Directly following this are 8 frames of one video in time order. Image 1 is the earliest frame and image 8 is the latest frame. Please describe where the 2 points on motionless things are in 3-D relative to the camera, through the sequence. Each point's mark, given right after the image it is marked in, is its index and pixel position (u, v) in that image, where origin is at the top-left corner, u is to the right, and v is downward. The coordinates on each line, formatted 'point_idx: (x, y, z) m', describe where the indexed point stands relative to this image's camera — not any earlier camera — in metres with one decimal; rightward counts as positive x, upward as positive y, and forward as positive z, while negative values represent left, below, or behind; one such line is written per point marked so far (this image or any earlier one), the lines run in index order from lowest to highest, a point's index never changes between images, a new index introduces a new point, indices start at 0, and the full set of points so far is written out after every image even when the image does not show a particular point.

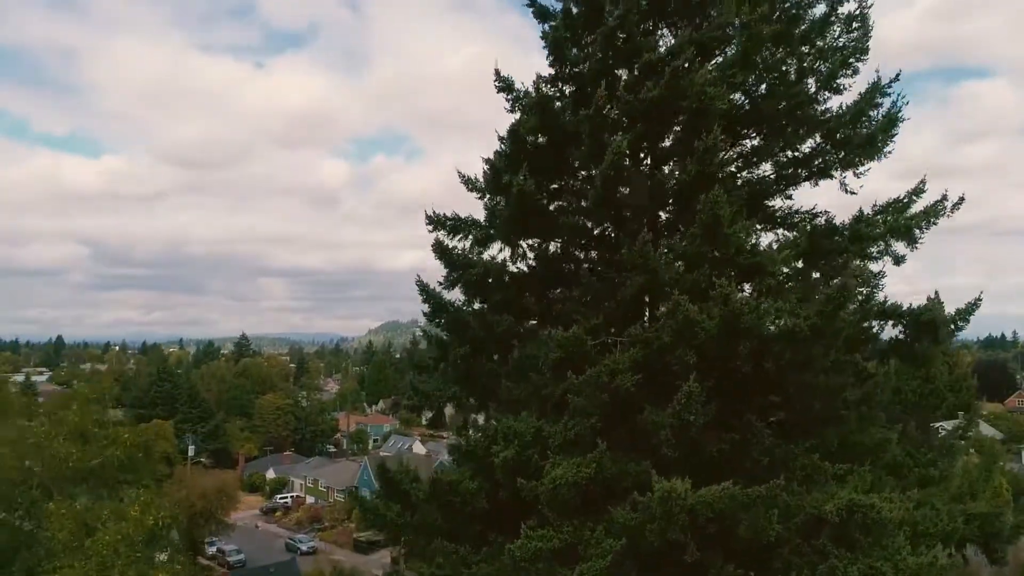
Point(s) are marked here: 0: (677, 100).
0: (+0.7, +0.8, +3.5) m
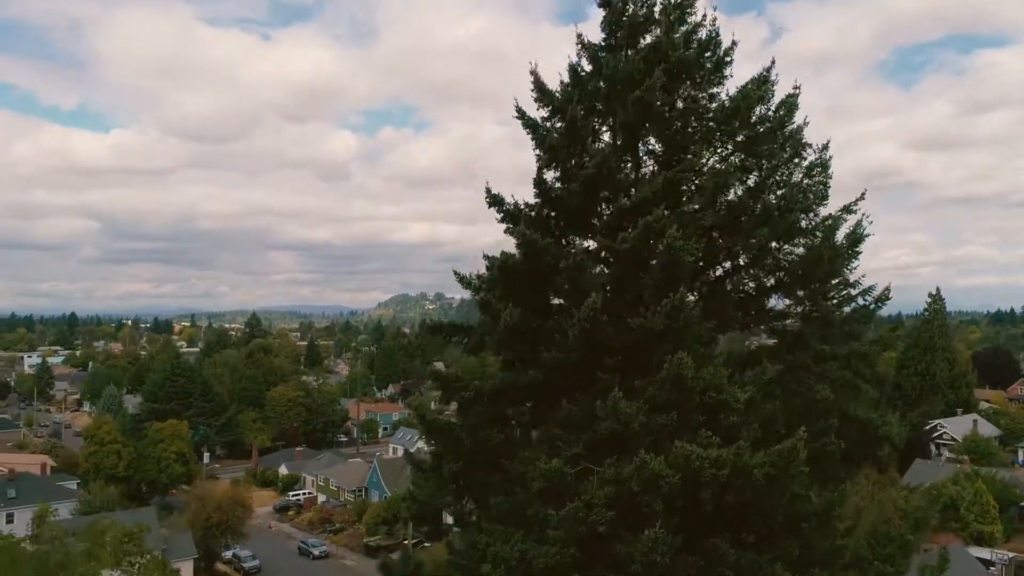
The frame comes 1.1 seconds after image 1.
0: (+0.6, +0.2, +3.9) m
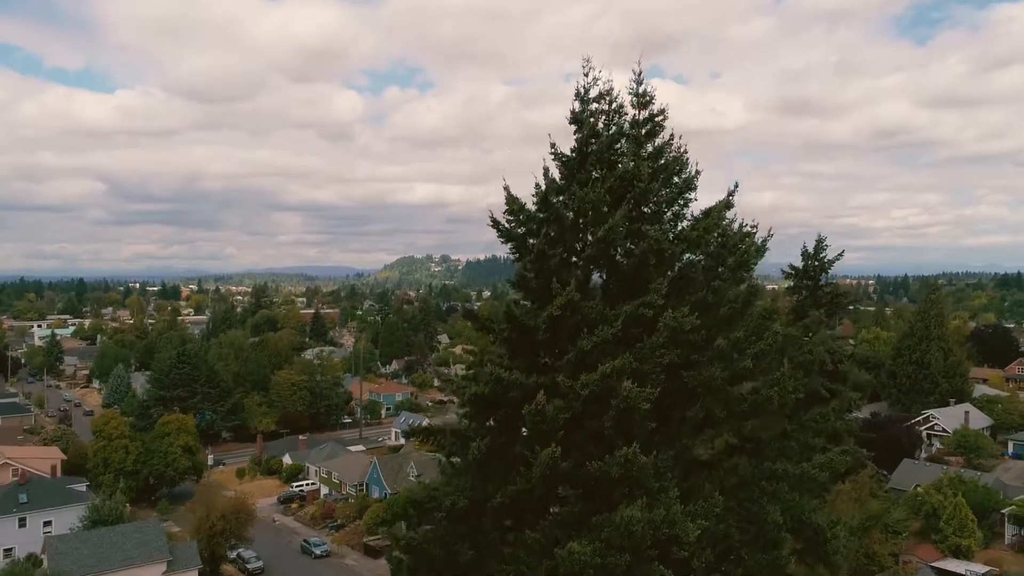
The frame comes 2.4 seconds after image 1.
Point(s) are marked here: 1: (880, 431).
0: (+0.5, -0.5, +4.1) m
1: (+6.9, -2.7, +16.1) m
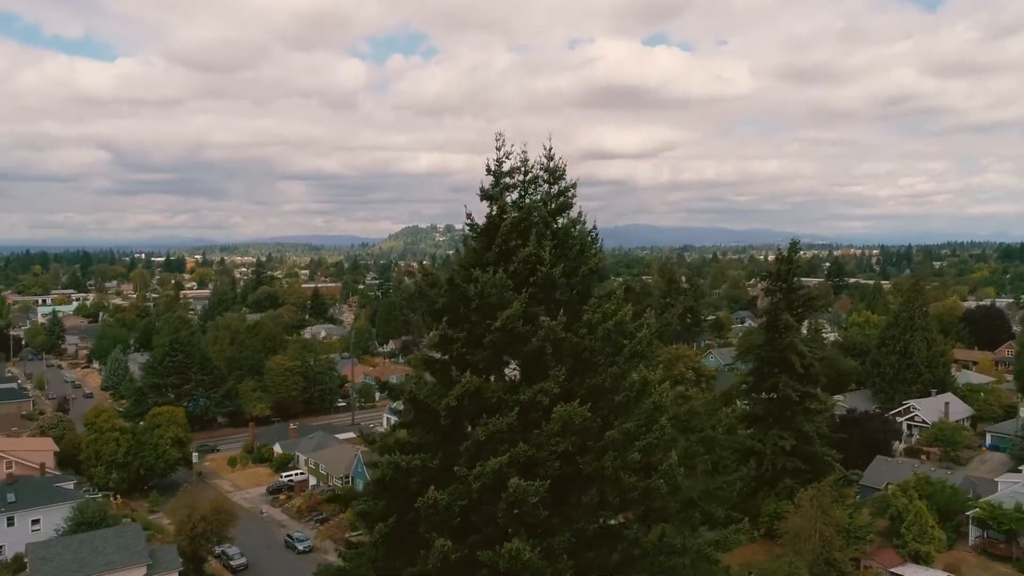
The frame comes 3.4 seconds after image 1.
0: (0.0, -1.0, +4.3) m
1: (+6.5, -2.6, +16.3) m
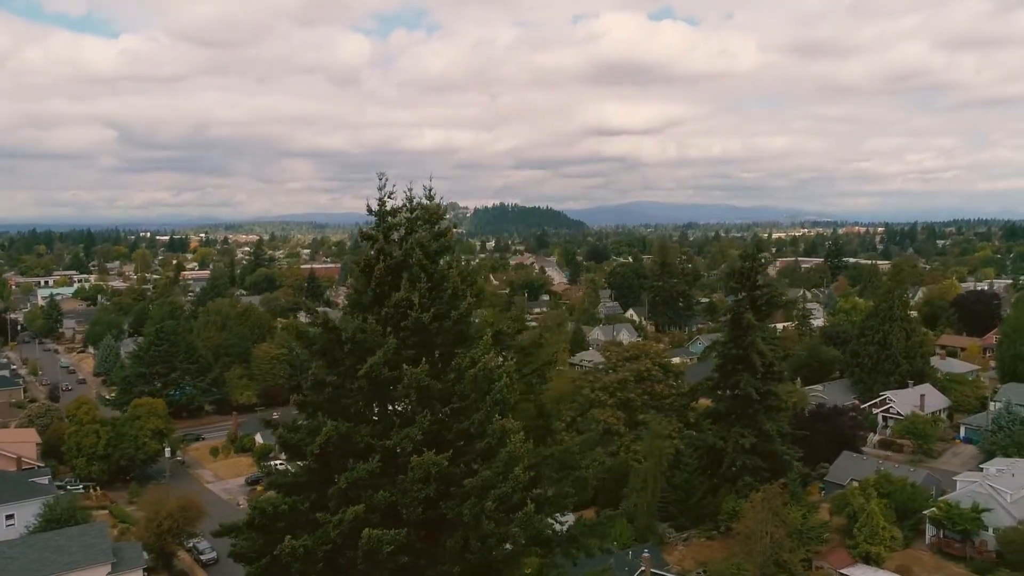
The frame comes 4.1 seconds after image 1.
0: (-0.8, -1.3, +4.4) m
1: (+6.0, -2.6, +16.4) m
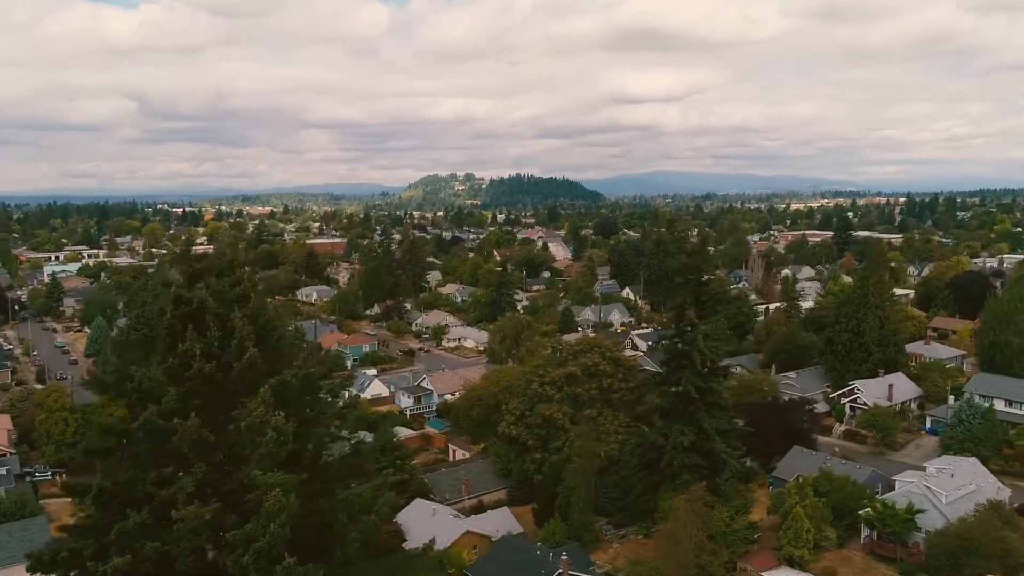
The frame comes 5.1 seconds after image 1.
0: (-2.1, -1.6, +4.5) m
1: (+5.0, -2.4, +16.3) m
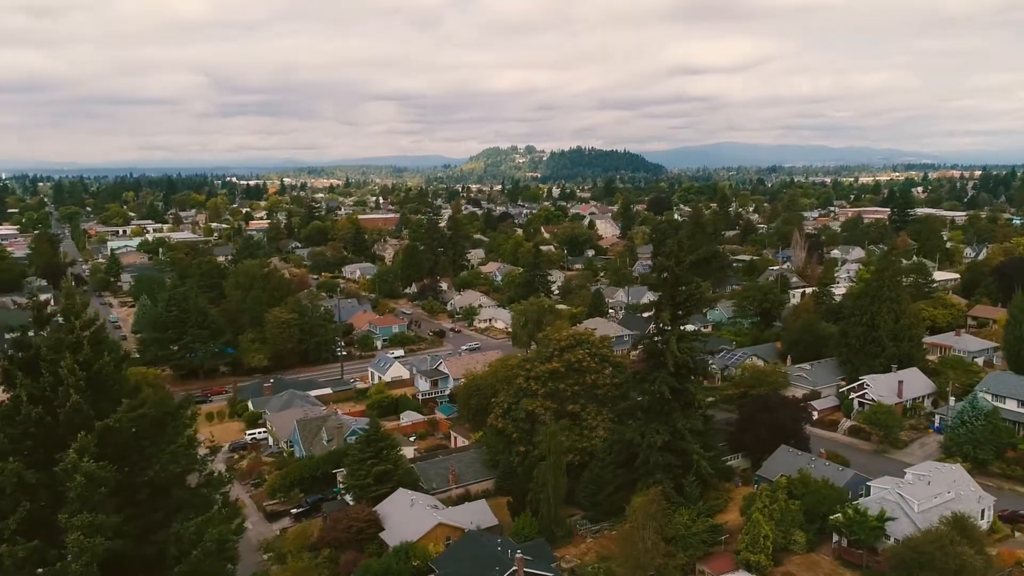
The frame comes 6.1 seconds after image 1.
0: (-3.2, -1.9, +5.0) m
1: (+4.8, -2.4, +16.3) m
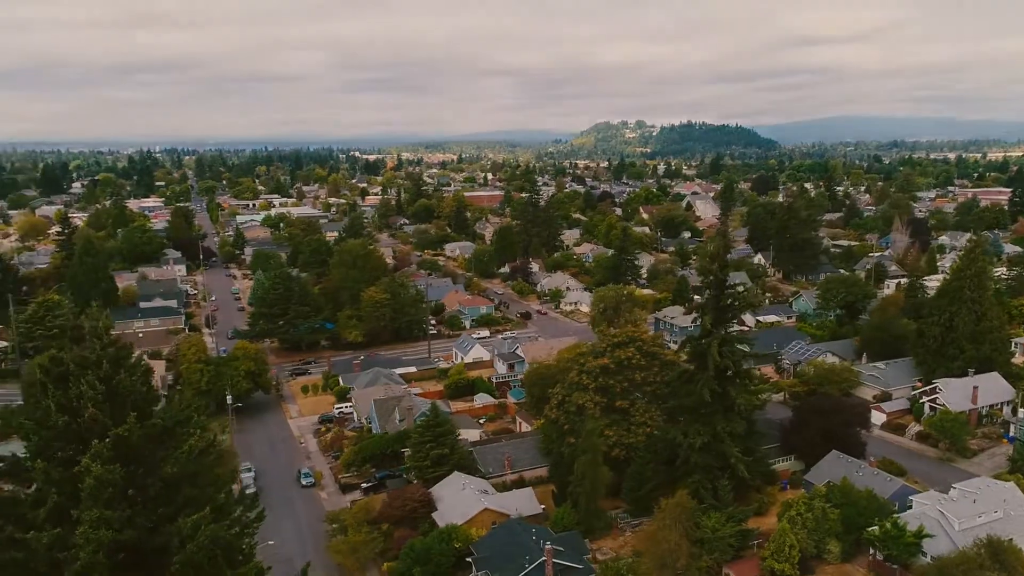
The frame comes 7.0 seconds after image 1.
0: (-3.6, -2.1, +6.2) m
1: (+5.8, -2.4, +16.3) m
